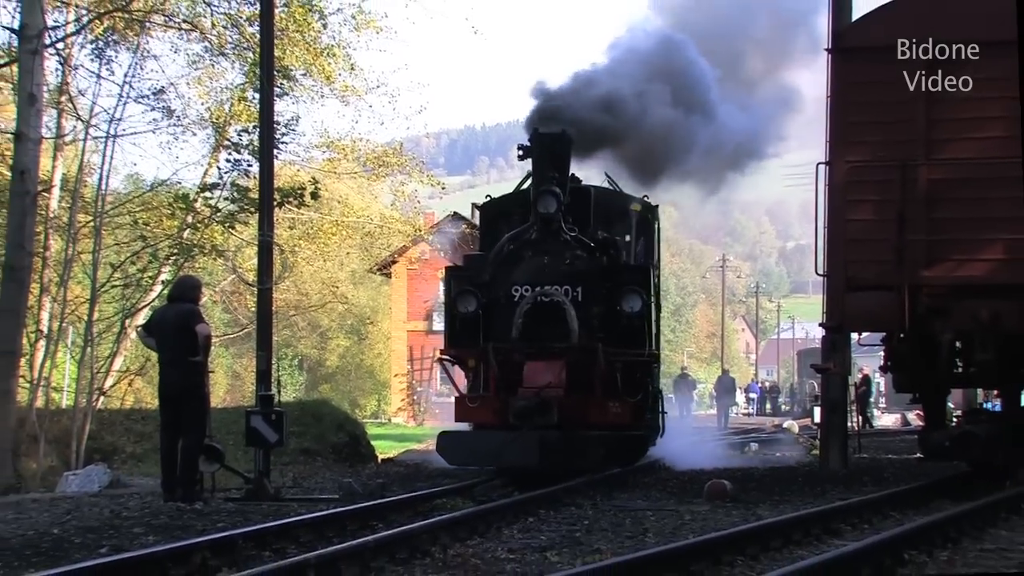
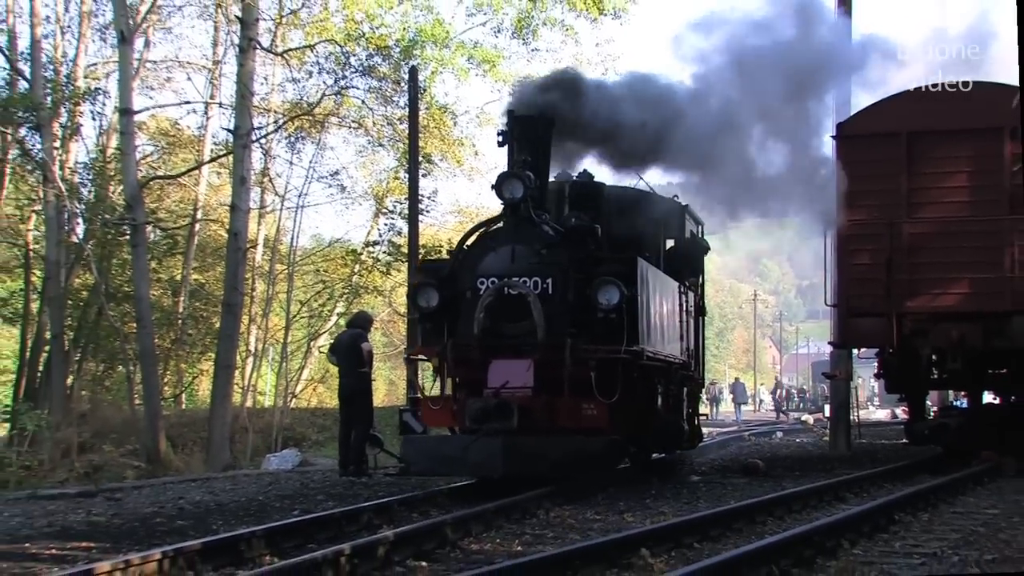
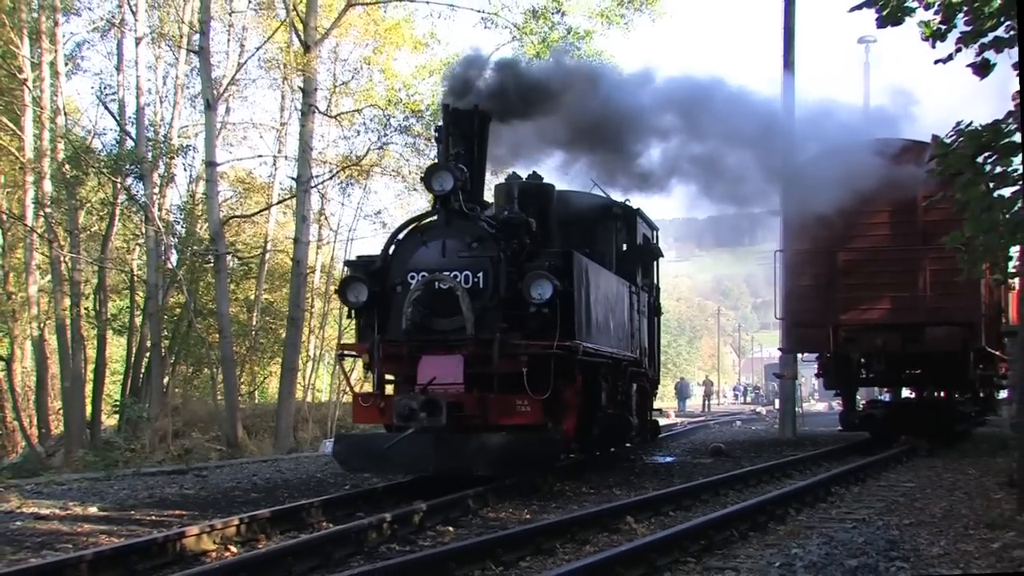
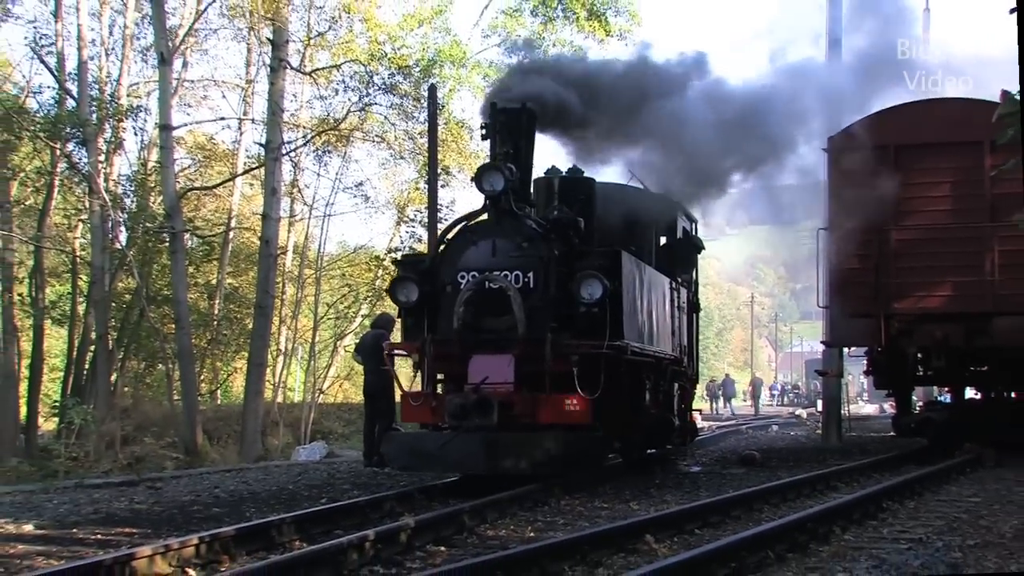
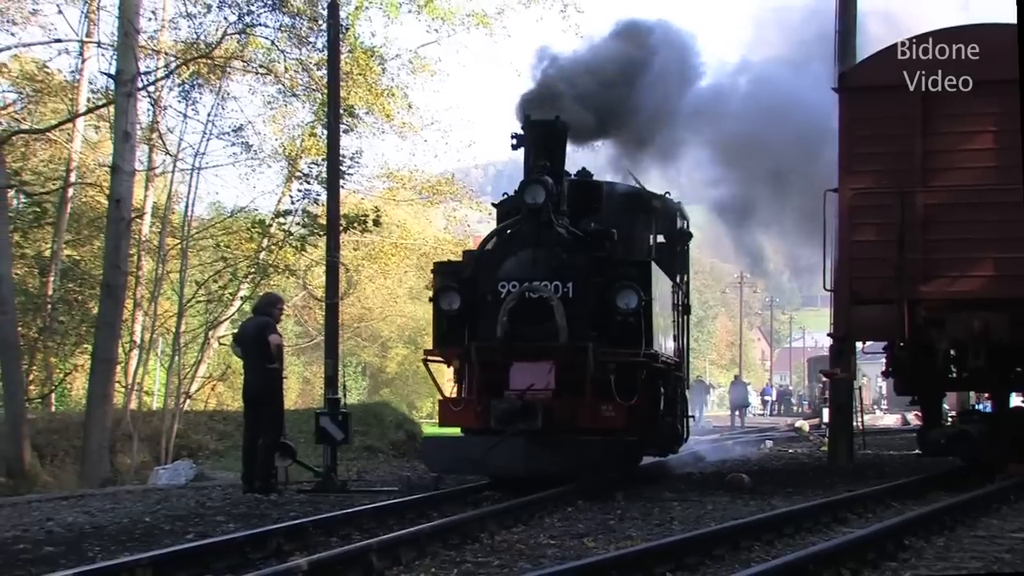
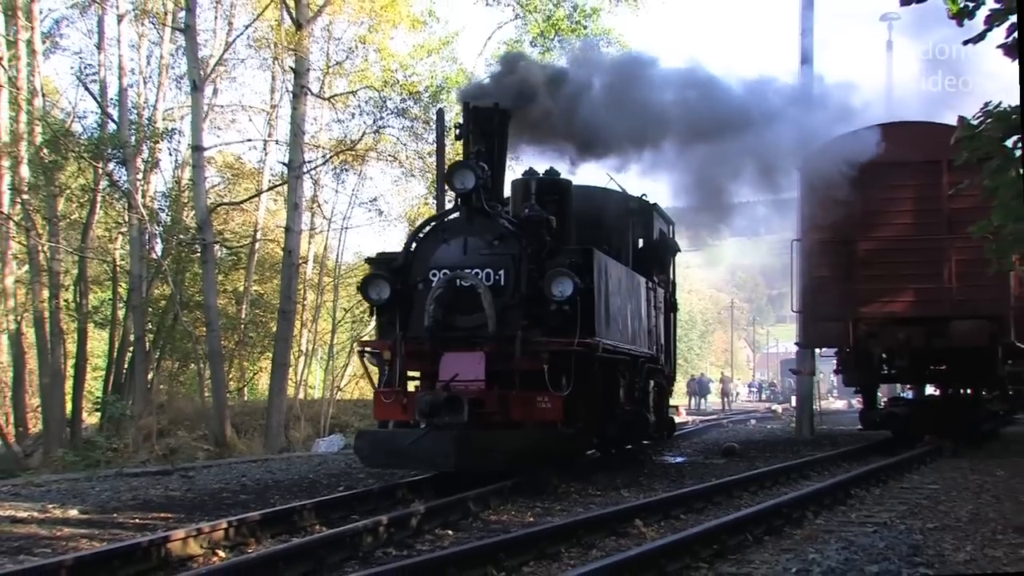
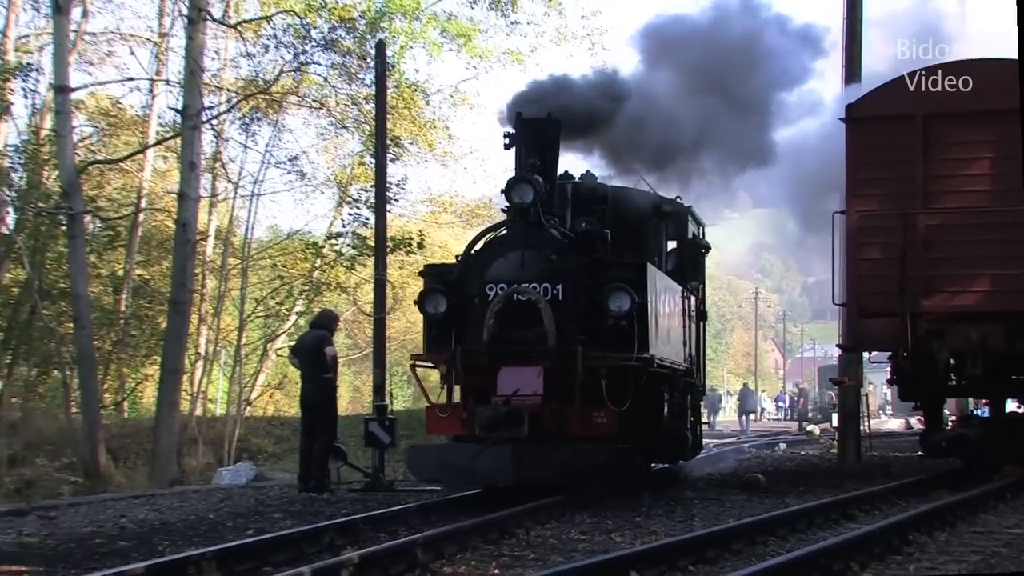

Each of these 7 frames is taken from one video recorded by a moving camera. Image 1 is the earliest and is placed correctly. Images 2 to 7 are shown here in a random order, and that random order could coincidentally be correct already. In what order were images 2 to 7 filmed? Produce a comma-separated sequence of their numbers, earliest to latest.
5, 7, 2, 4, 6, 3
